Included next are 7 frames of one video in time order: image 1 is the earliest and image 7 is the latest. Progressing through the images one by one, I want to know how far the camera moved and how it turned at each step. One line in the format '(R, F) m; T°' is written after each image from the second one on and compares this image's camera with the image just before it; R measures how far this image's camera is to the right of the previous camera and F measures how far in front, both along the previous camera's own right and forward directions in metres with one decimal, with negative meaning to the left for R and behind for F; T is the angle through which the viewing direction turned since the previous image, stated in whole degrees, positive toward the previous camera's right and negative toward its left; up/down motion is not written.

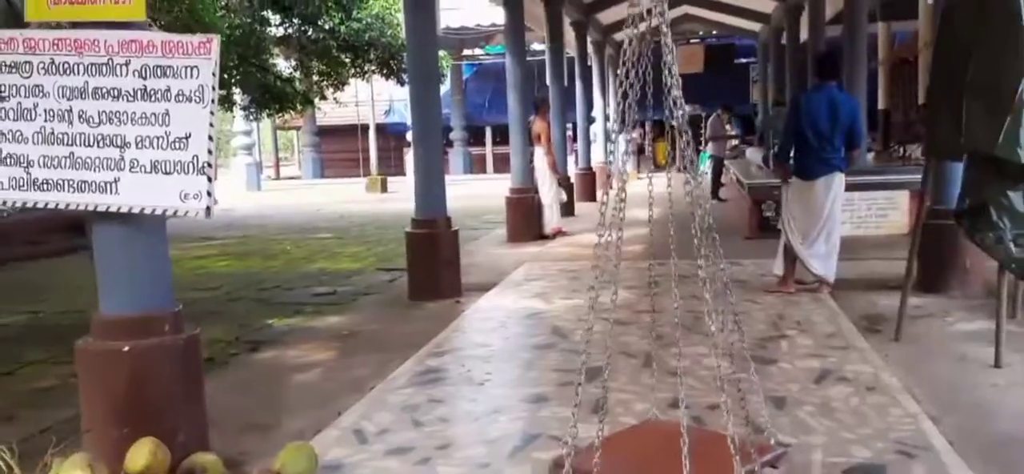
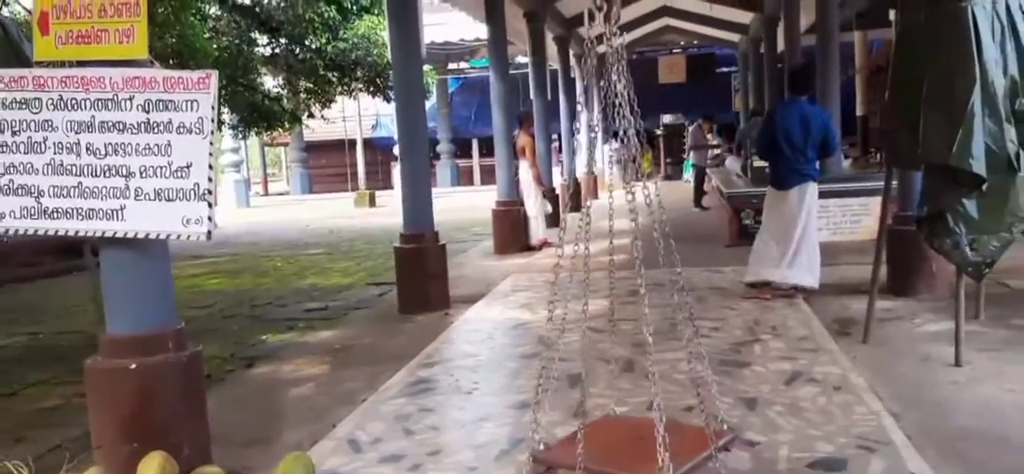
(0.0, -0.2) m; +1°
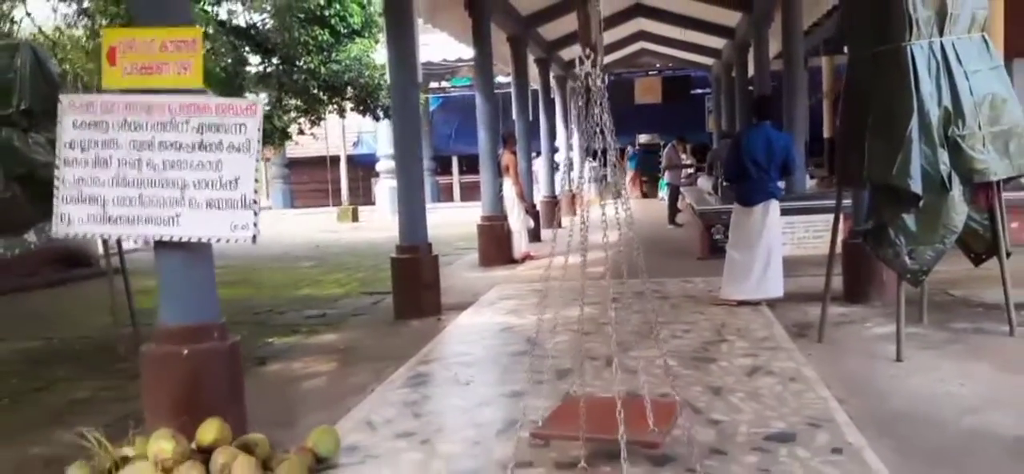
(-0.1, -0.5) m; +1°
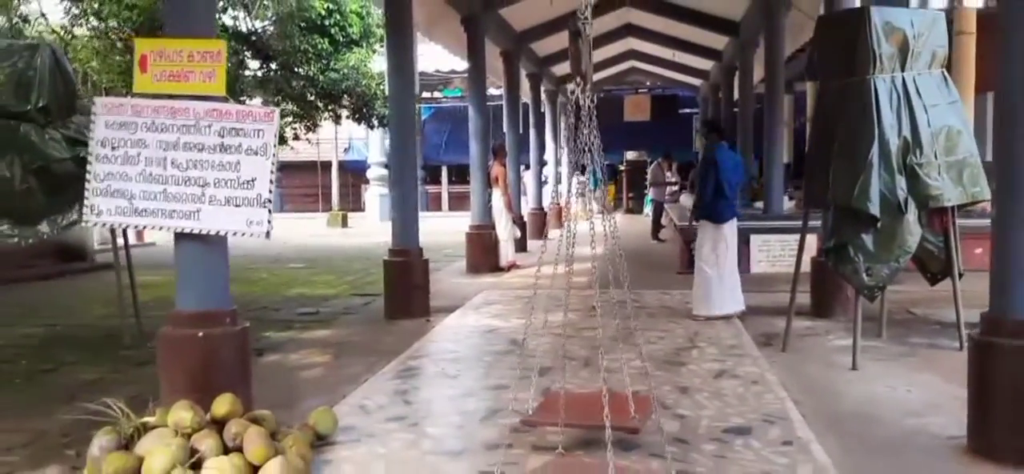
(0.0, -0.4) m; +1°
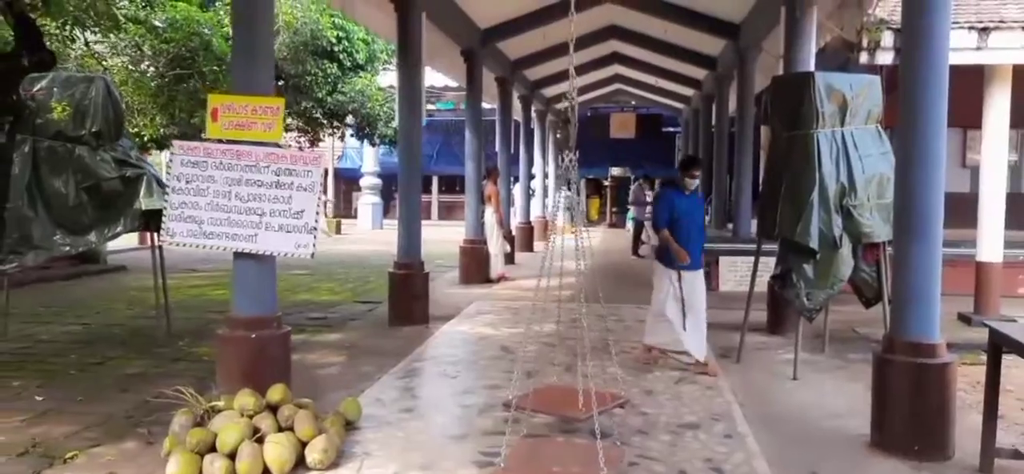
(-0.1, -0.9) m; +1°
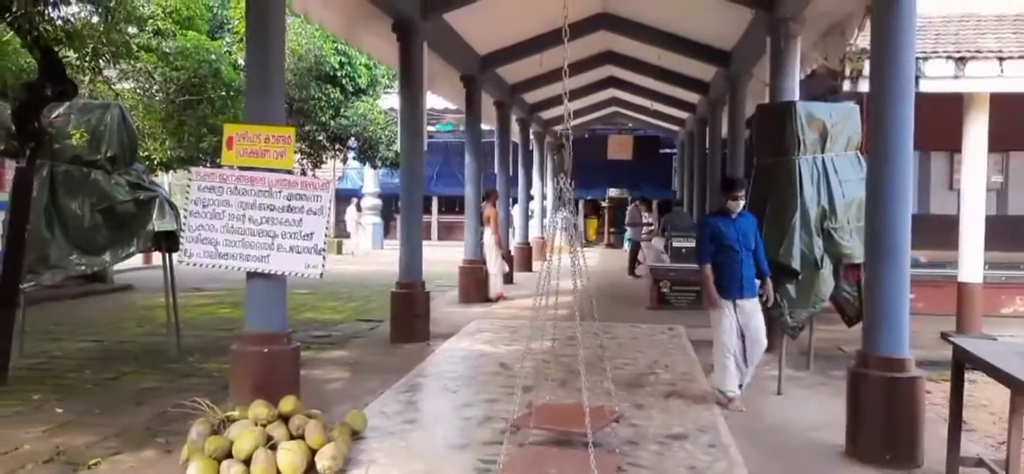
(0.0, -0.3) m; 0°
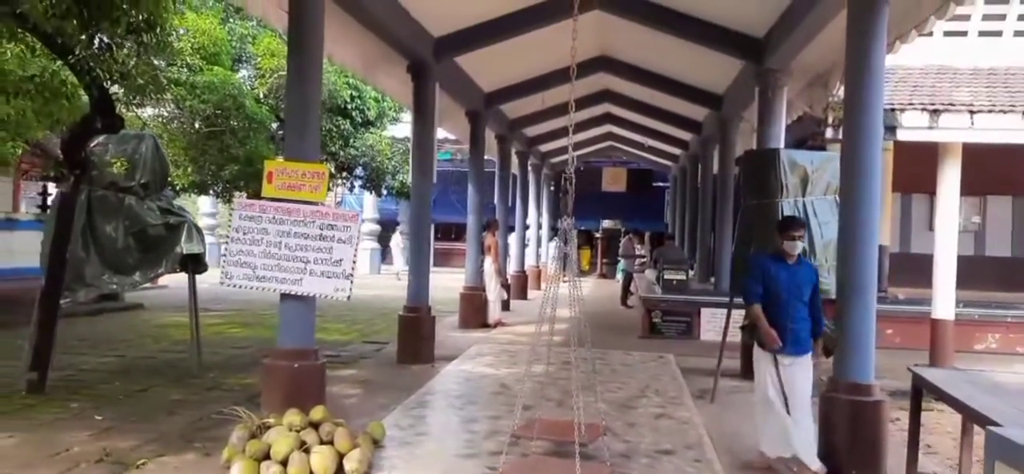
(-0.1, -0.6) m; 0°
